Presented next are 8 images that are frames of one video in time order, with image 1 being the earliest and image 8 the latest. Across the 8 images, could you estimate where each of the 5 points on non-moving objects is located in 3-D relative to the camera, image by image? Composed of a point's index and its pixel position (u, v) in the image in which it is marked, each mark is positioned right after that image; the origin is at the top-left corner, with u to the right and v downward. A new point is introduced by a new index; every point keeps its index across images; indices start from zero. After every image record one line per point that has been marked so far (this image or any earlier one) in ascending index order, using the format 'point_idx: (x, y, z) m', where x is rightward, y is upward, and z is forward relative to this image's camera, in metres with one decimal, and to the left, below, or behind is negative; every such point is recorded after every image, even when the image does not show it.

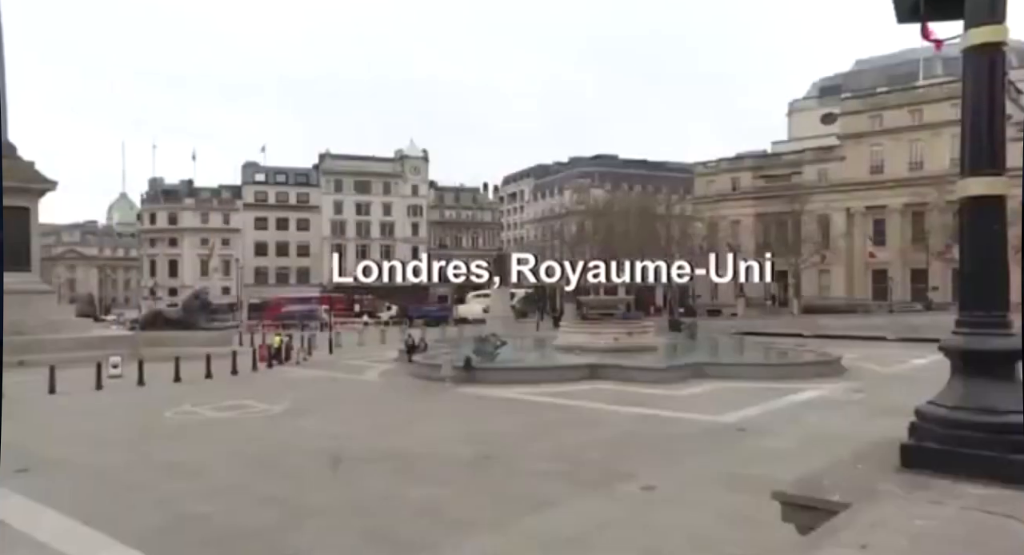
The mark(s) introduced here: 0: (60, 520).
0: (-6.5, -3.6, +10.5) m
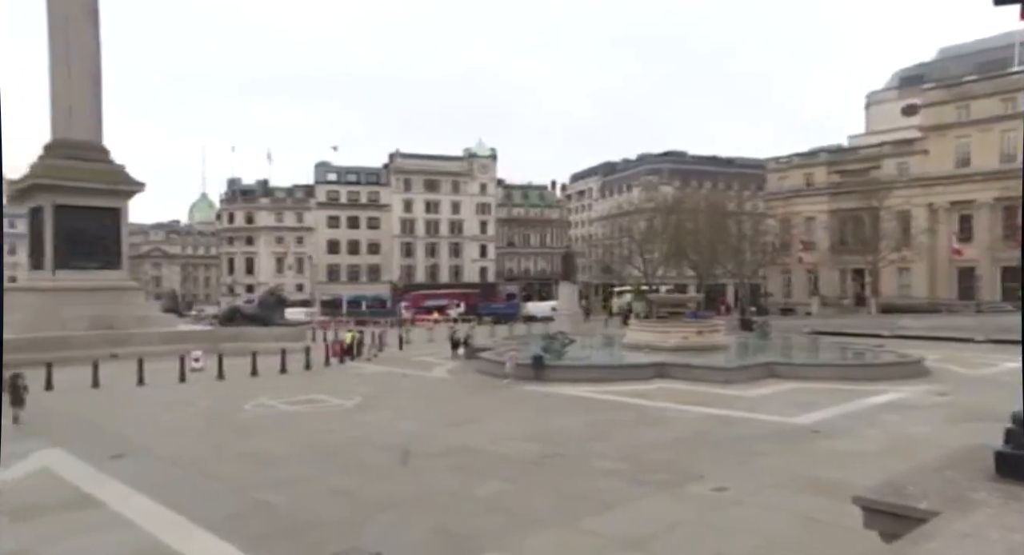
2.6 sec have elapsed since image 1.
0: (-5.5, -3.5, +10.9) m
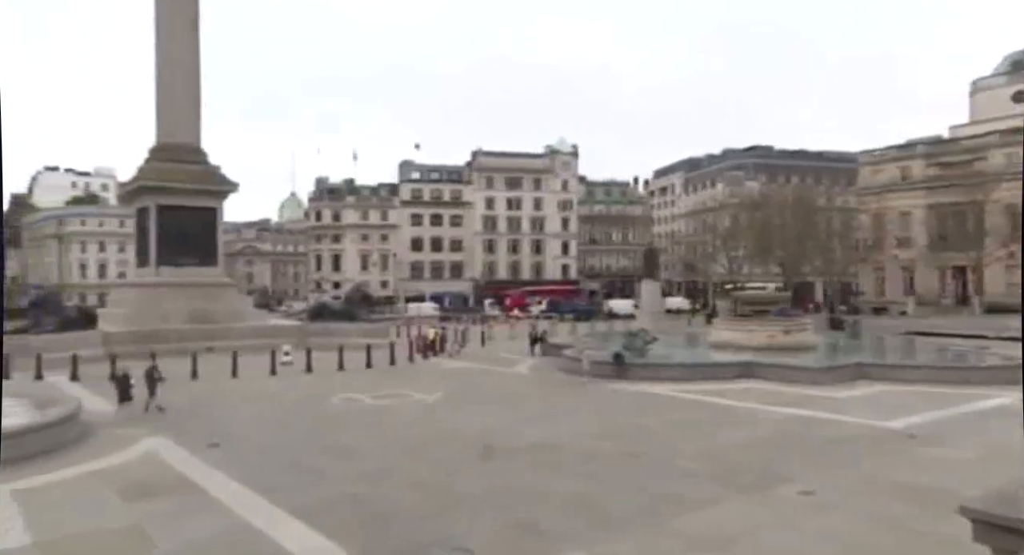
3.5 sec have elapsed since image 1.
0: (-4.2, -3.5, +11.3) m
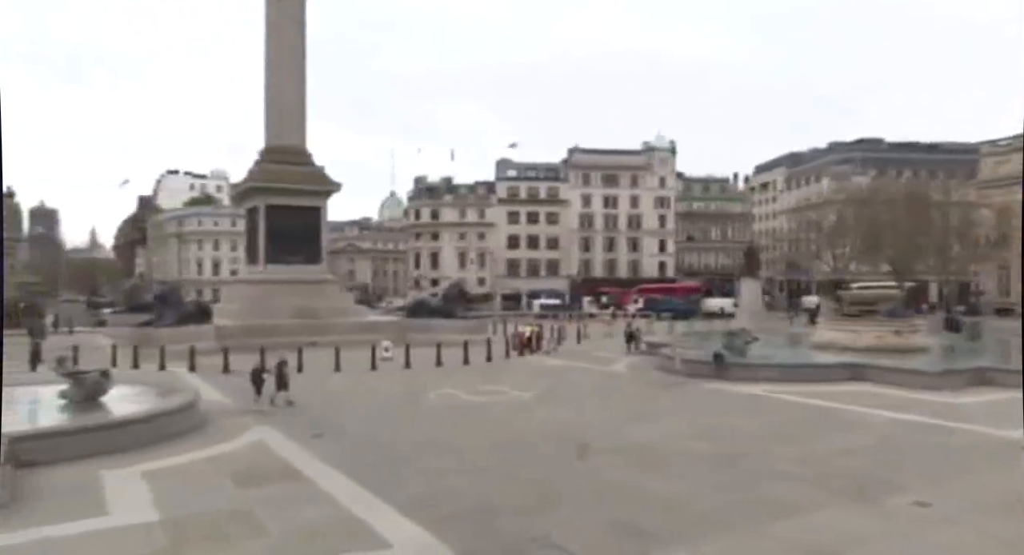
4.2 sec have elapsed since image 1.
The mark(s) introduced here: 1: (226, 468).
0: (-2.7, -3.4, +11.7) m
1: (-4.9, -3.3, +12.4) m
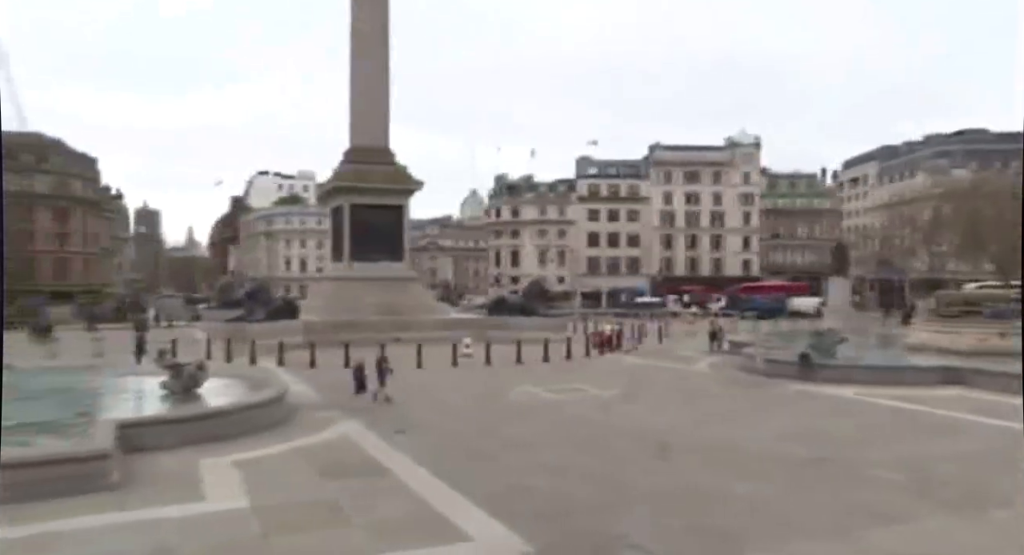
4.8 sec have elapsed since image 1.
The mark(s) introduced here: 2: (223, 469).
0: (-1.4, -3.4, +11.9) m
1: (-3.5, -3.2, +12.8) m
2: (-4.9, -3.3, +12.2) m
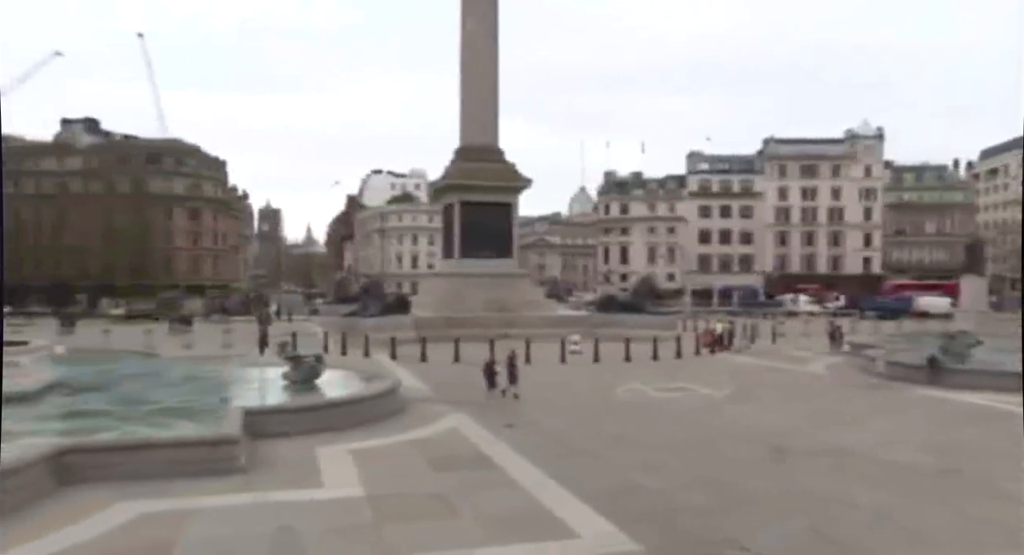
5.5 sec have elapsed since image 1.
0: (+0.4, -3.3, +11.9) m
1: (-1.6, -3.2, +13.1) m
2: (-3.0, -3.2, +12.6) m
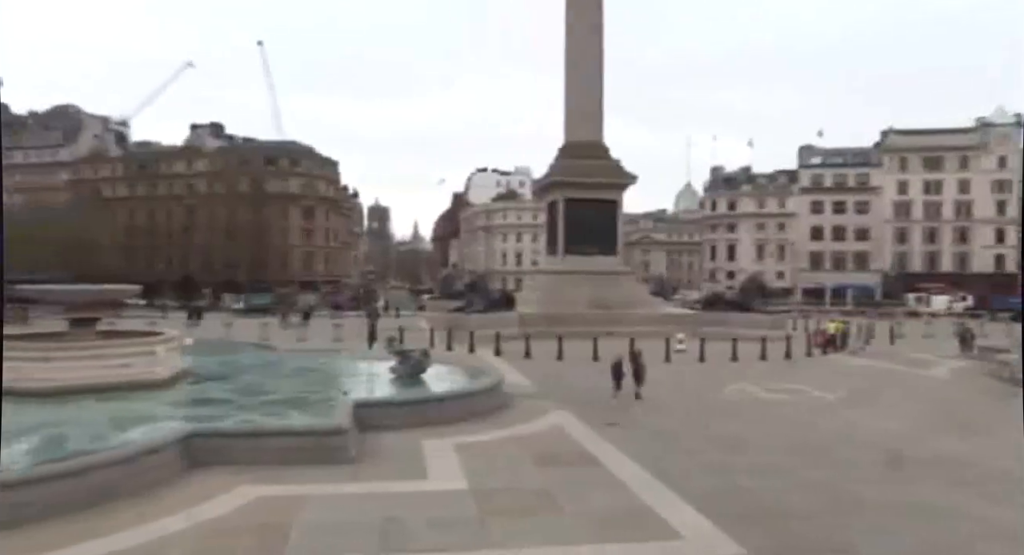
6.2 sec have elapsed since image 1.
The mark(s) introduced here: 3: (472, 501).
0: (+2.1, -3.3, +11.8) m
1: (+0.3, -3.1, +13.2) m
2: (-1.2, -3.1, +12.9) m
3: (-0.5, -3.3, +10.8) m
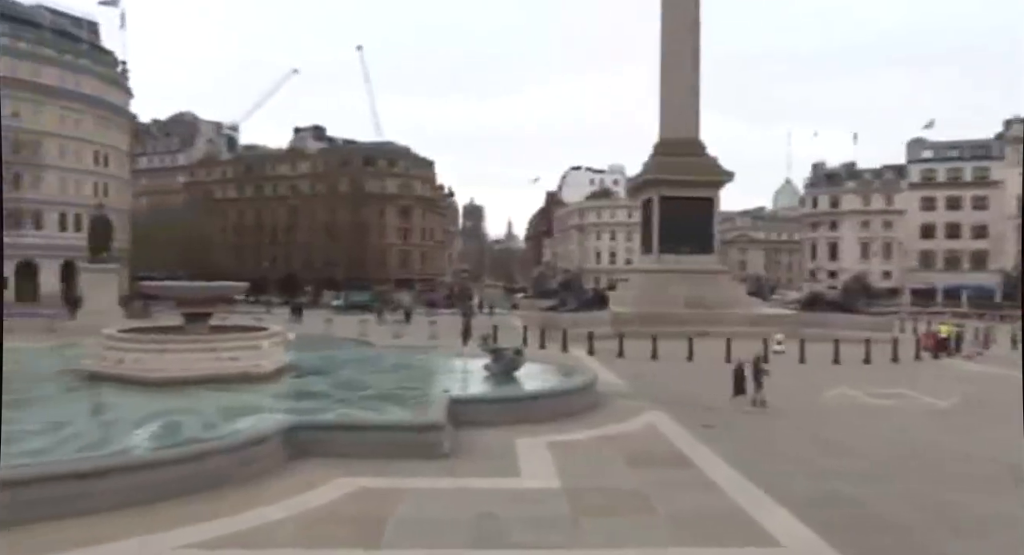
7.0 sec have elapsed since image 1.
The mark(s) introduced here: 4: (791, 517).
0: (+3.7, -3.3, +11.5) m
1: (+2.0, -3.1, +13.1) m
2: (+0.5, -3.1, +12.9) m
3: (+0.9, -3.3, +10.8) m
4: (+4.2, -3.4, +9.9) m
